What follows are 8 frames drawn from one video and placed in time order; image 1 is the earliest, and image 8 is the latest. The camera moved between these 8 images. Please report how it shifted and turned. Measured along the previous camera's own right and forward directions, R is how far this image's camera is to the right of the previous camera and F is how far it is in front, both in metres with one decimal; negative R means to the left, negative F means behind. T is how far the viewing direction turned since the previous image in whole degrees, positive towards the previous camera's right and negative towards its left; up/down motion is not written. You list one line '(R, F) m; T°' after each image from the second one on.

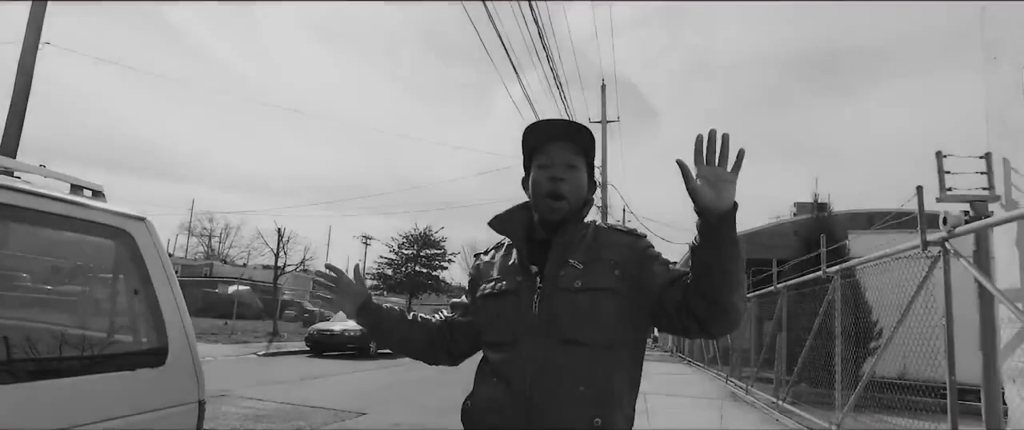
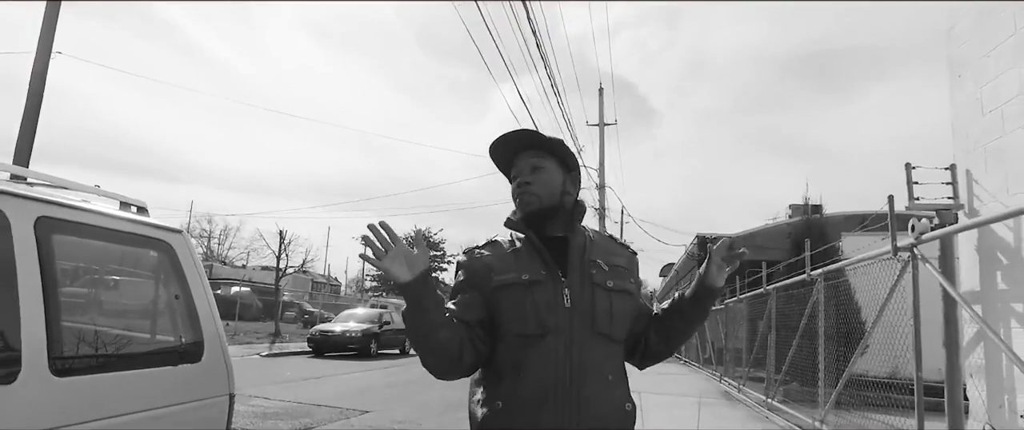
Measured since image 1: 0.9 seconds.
(0.0, -0.3) m; 0°
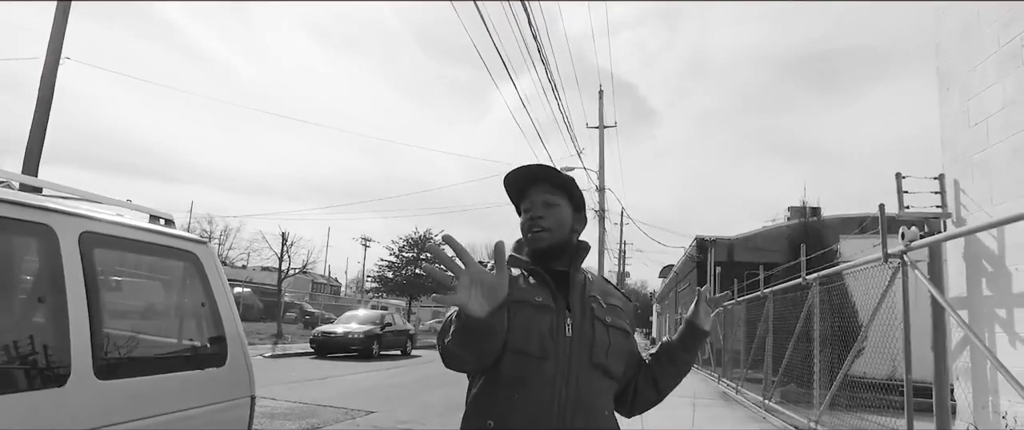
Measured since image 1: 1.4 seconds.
(0.0, -0.2) m; 0°
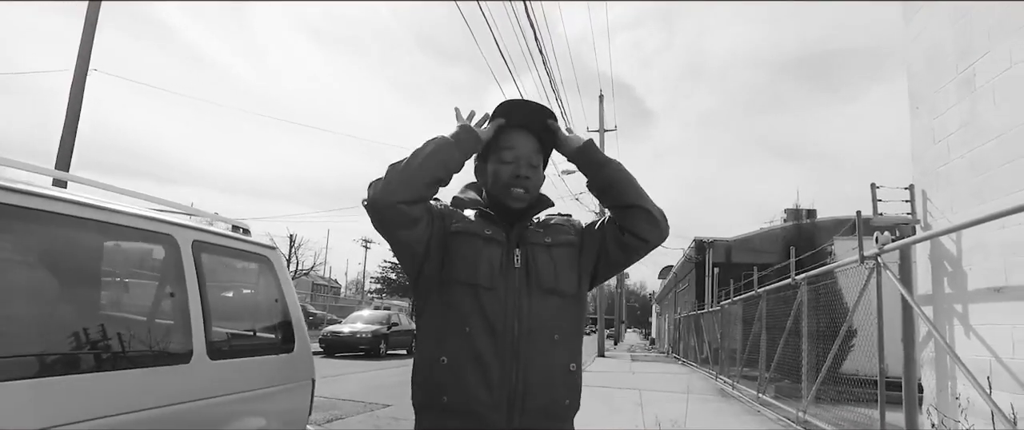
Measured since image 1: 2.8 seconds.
(-0.1, -0.5) m; 0°
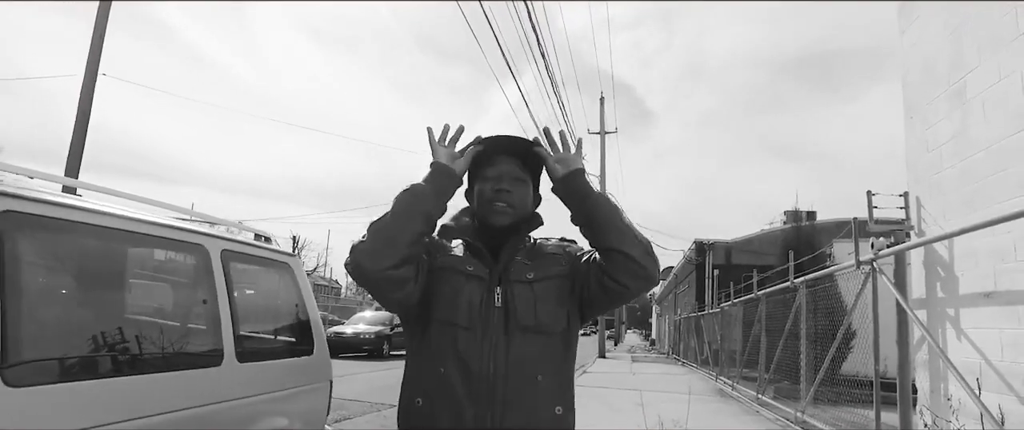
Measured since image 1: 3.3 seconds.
(-0.1, -0.2) m; 0°
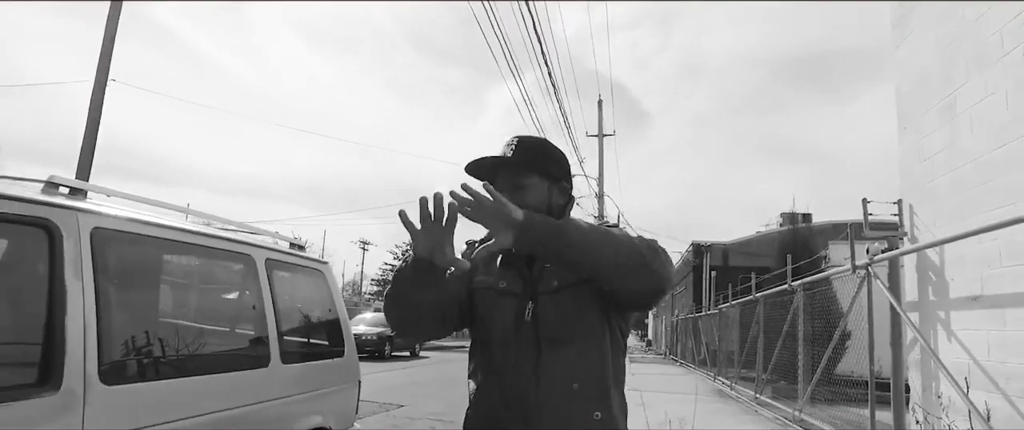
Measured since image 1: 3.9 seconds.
(-0.1, -0.2) m; 0°
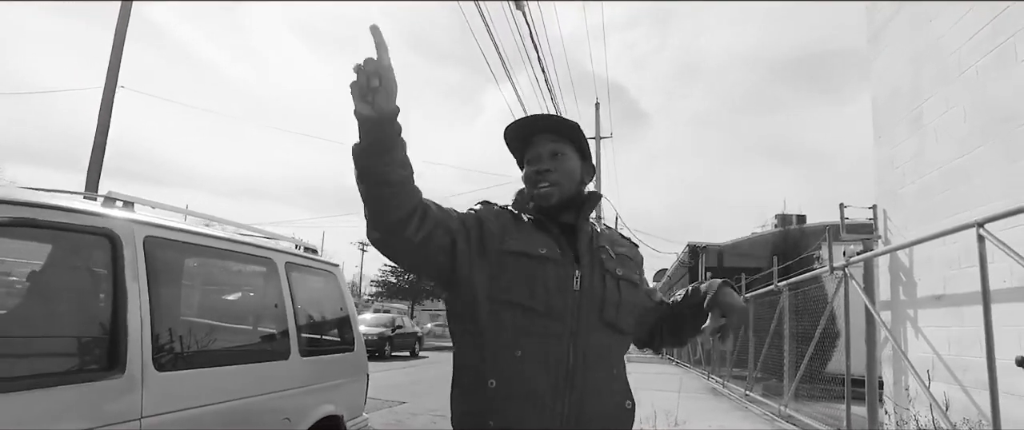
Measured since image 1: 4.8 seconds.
(0.0, -0.3) m; 0°
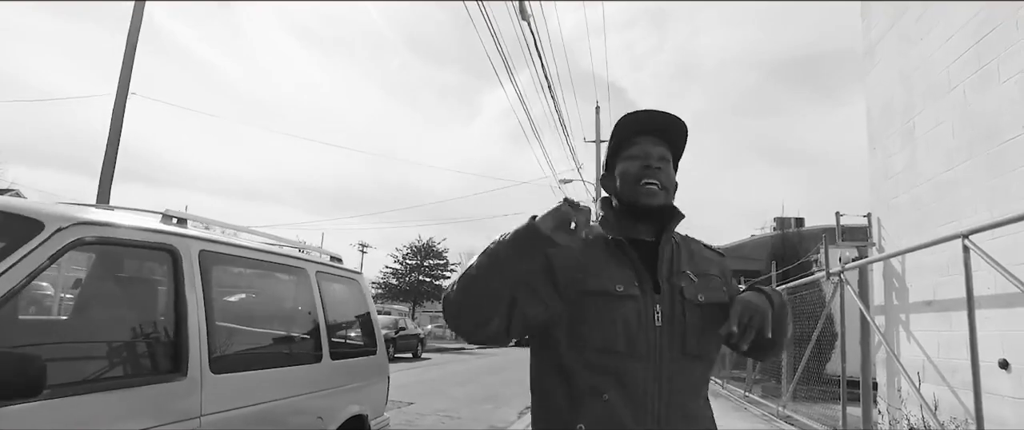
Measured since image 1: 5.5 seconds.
(-0.1, -0.2) m; 0°
